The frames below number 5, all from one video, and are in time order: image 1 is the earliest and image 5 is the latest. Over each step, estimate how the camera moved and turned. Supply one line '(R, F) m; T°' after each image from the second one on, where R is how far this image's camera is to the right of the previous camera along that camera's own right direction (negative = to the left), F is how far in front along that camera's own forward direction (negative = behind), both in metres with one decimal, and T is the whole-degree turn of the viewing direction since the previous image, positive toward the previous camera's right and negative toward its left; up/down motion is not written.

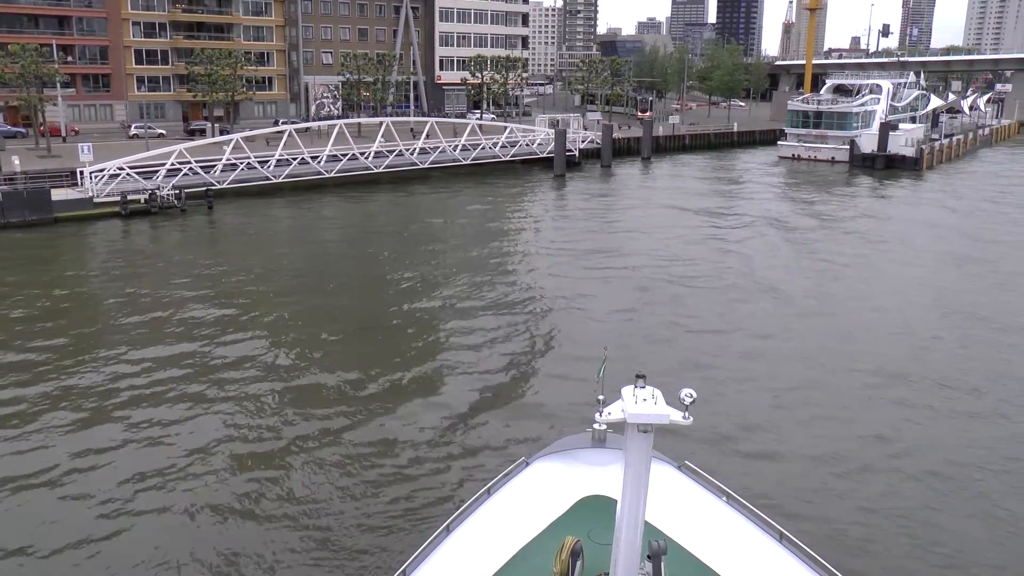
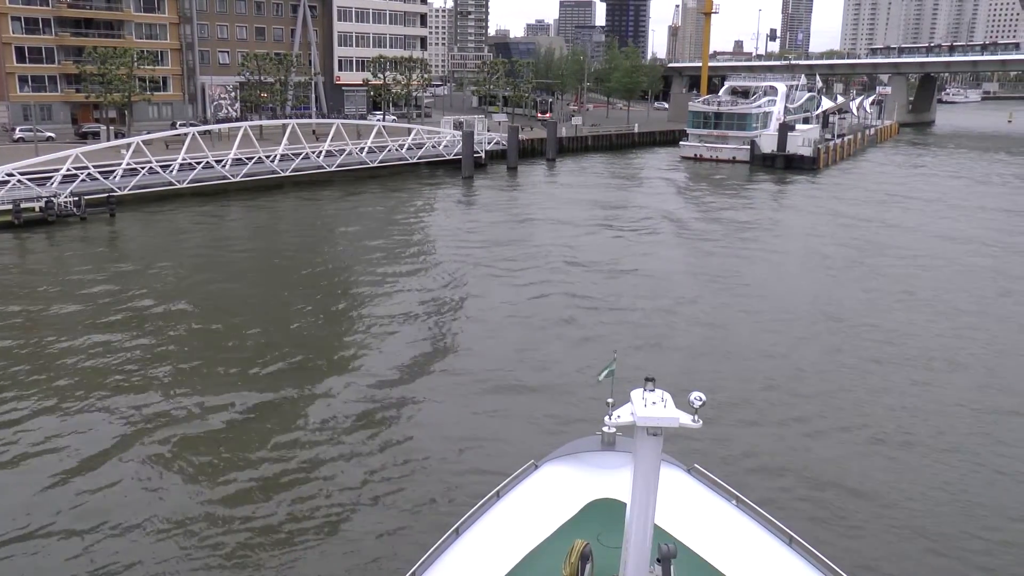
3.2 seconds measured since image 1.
(-1.1, +0.3) m; +8°
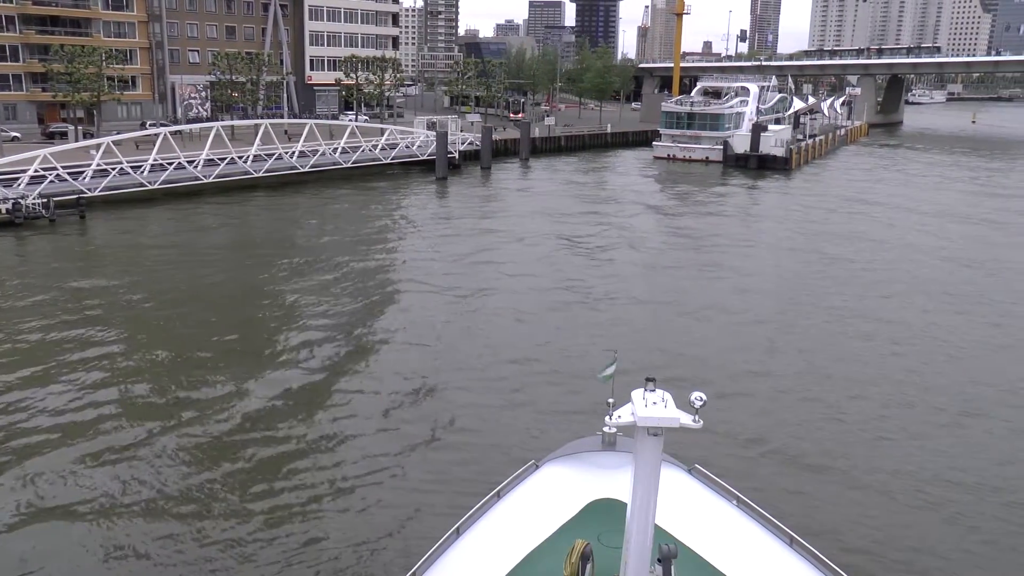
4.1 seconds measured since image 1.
(-0.3, +0.1) m; +2°
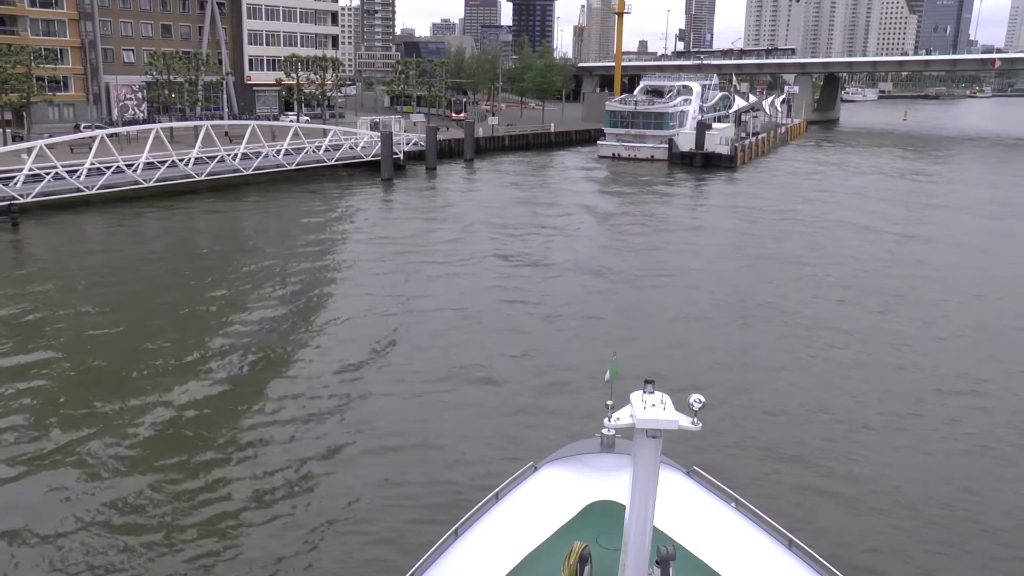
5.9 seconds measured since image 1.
(-0.5, +0.1) m; +4°
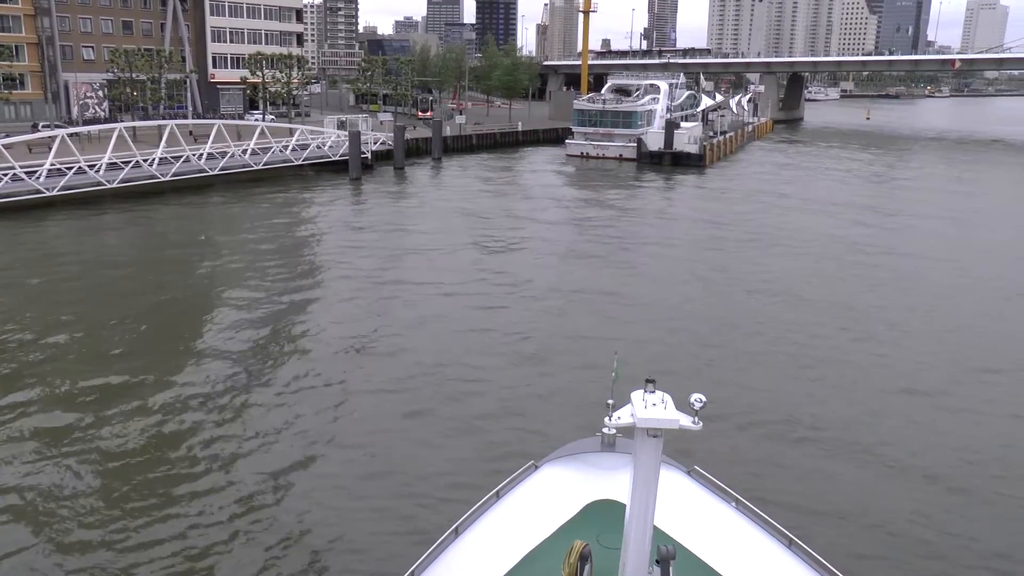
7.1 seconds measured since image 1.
(-0.3, +0.1) m; +3°
